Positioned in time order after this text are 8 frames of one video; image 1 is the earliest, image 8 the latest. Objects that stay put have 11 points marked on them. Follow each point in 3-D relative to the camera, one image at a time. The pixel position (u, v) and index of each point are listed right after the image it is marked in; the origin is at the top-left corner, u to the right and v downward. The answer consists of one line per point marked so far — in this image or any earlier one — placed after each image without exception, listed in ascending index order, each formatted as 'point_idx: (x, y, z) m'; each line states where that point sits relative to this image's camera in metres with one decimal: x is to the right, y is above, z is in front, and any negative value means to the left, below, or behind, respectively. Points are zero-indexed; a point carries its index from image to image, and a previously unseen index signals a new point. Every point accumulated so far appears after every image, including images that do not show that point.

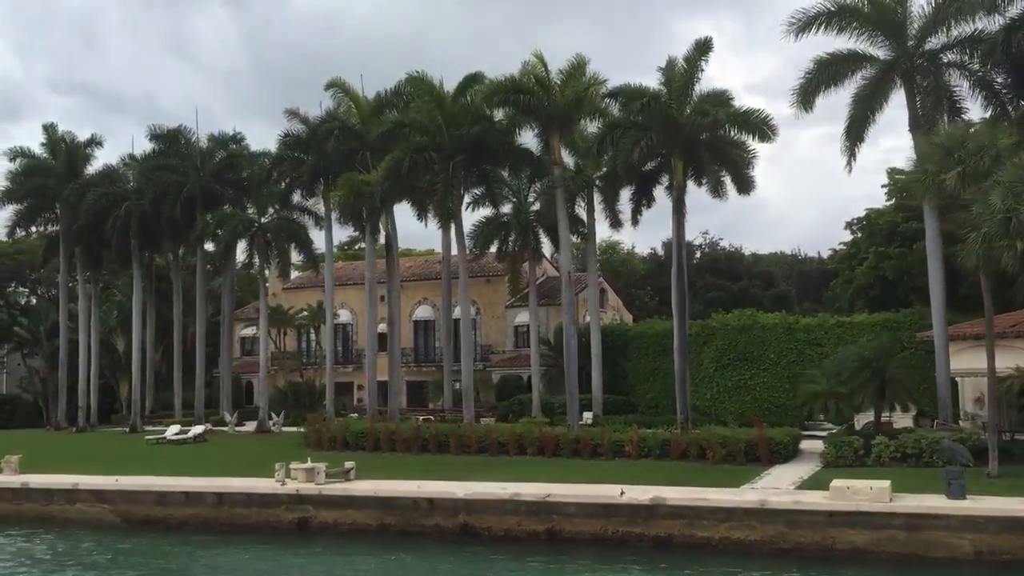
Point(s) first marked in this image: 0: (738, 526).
0: (+4.2, -4.4, +19.0) m
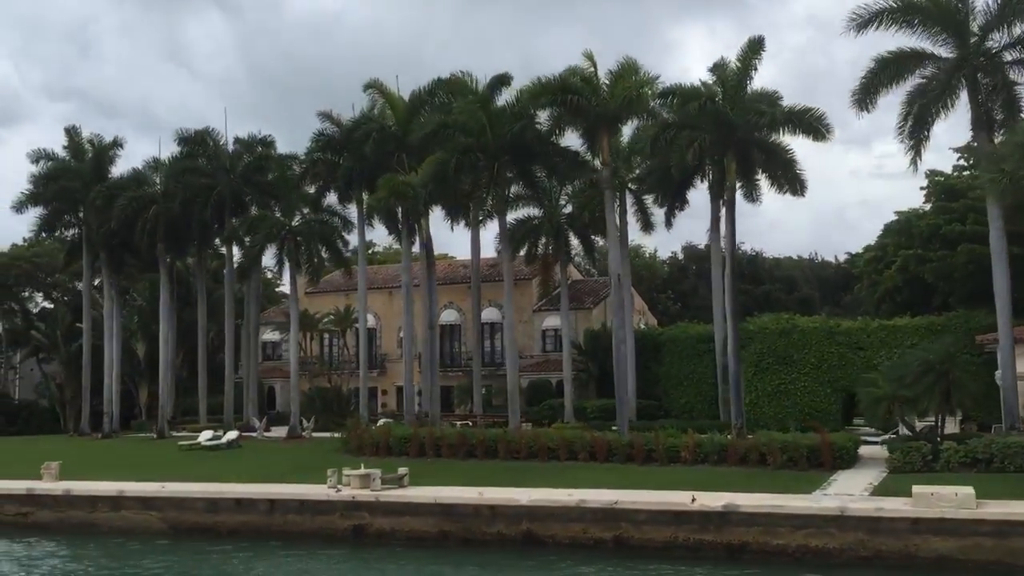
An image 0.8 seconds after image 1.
0: (+5.5, -4.4, +18.5) m
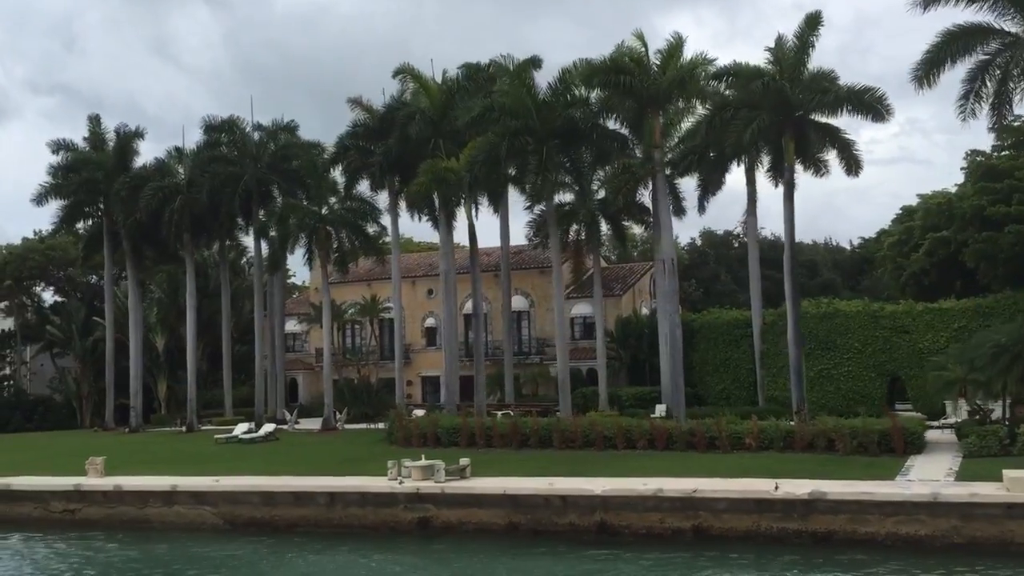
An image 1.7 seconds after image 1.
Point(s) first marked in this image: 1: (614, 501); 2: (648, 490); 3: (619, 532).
0: (+6.9, -4.1, +18.0) m
1: (+2.0, -4.1, +19.9) m
2: (+2.6, -3.9, +19.8) m
3: (+2.1, -4.7, +19.9) m
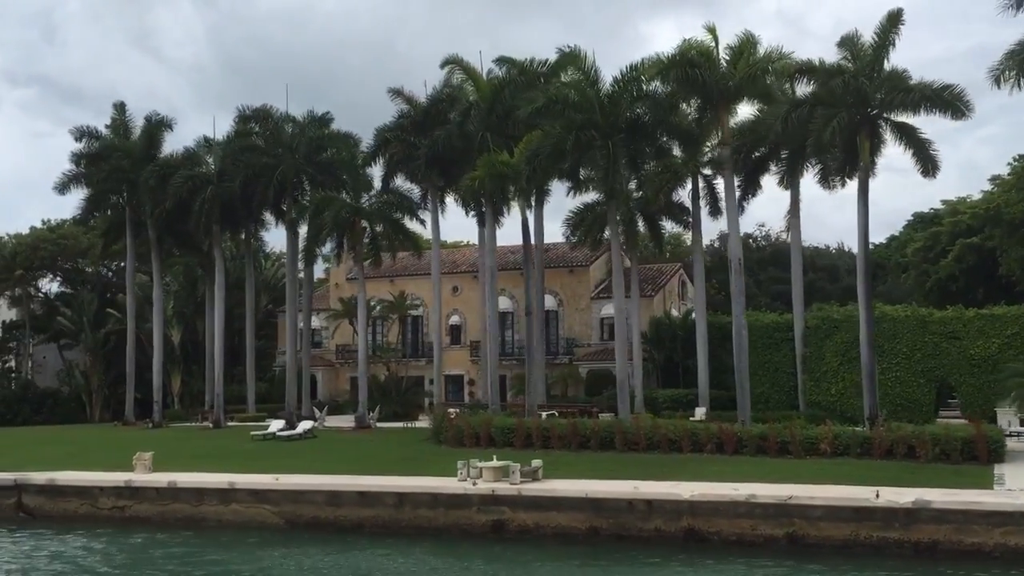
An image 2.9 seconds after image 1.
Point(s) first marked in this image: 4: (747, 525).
0: (+8.6, -4.1, +17.4) m
1: (+3.6, -4.1, +19.3) m
2: (+4.2, -3.9, +19.1) m
3: (+3.7, -4.7, +19.2) m
4: (+4.4, -4.4, +19.0) m
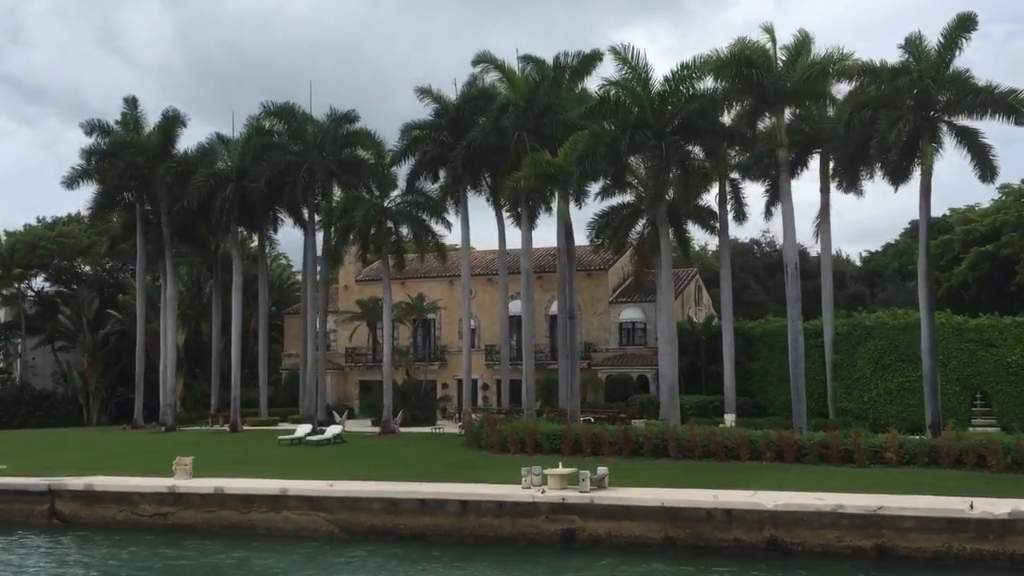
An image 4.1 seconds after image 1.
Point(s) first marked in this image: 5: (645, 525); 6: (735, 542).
0: (+10.0, -4.2, +17.0) m
1: (+5.0, -4.2, +18.7) m
2: (+5.7, -4.0, +18.6) m
3: (+5.1, -4.8, +18.6) m
4: (+5.8, -4.5, +18.4) m
5: (+2.5, -4.5, +19.5) m
6: (+4.1, -4.7, +18.9) m
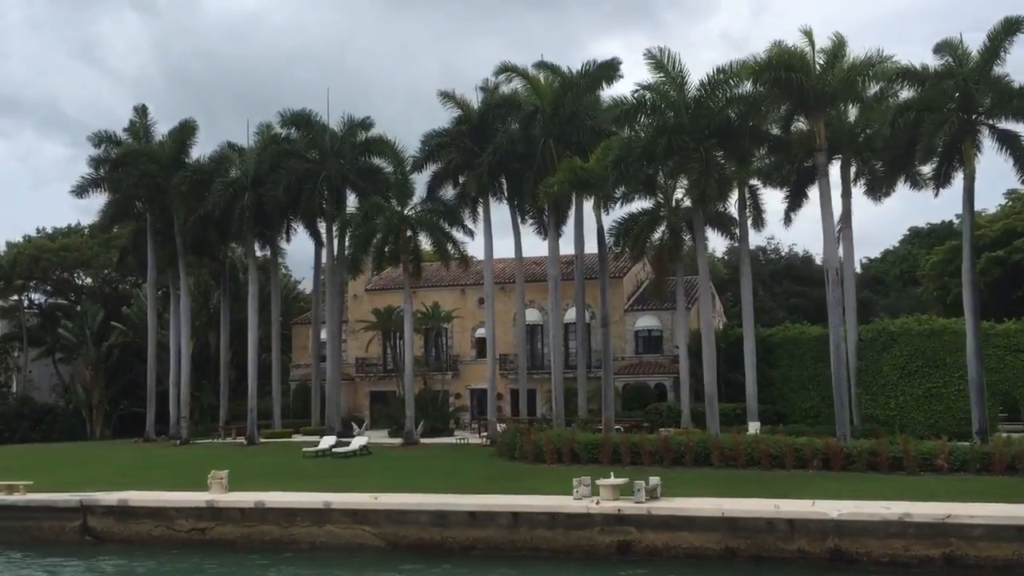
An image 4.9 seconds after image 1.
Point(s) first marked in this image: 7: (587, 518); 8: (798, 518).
0: (+11.1, -4.3, +16.7) m
1: (+6.1, -4.2, +18.3) m
2: (+6.7, -4.0, +18.2) m
3: (+6.1, -4.9, +18.3) m
4: (+6.8, -4.5, +18.1) m
5: (+3.6, -4.6, +19.1) m
6: (+5.2, -4.8, +18.5) m
7: (+1.4, -4.4, +19.8) m
8: (+5.2, -4.2, +18.6) m
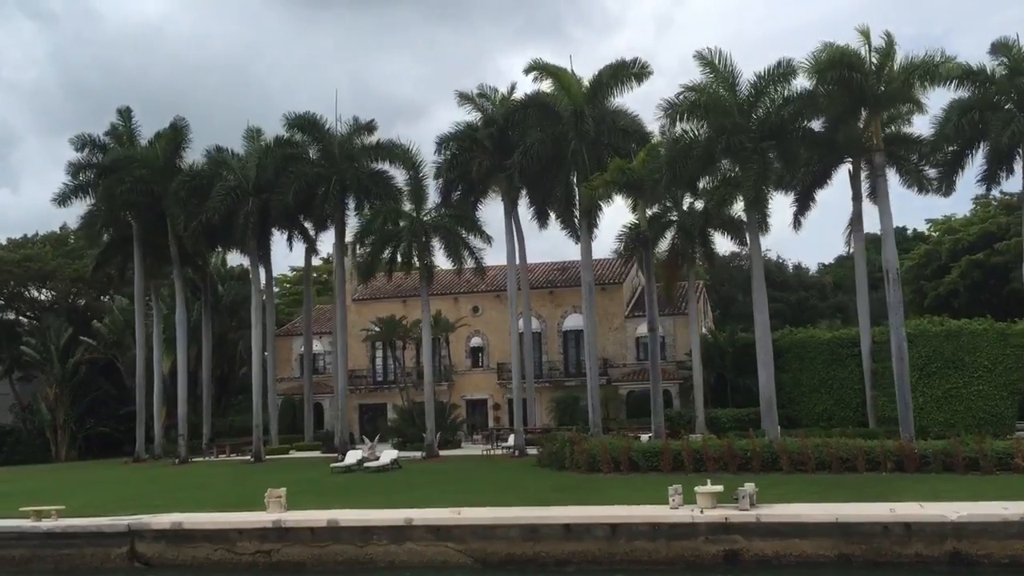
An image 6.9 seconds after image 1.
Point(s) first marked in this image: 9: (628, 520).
0: (+13.2, -4.2, +16.8) m
1: (+8.0, -4.2, +18.0) m
2: (+8.7, -4.0, +18.0) m
3: (+8.1, -4.8, +18.0) m
4: (+8.8, -4.5, +17.8) m
5: (+5.5, -4.6, +18.6) m
6: (+7.2, -4.8, +18.1) m
7: (+3.3, -4.5, +19.1) m
8: (+7.2, -4.1, +18.2) m
9: (+2.2, -4.4, +19.5) m
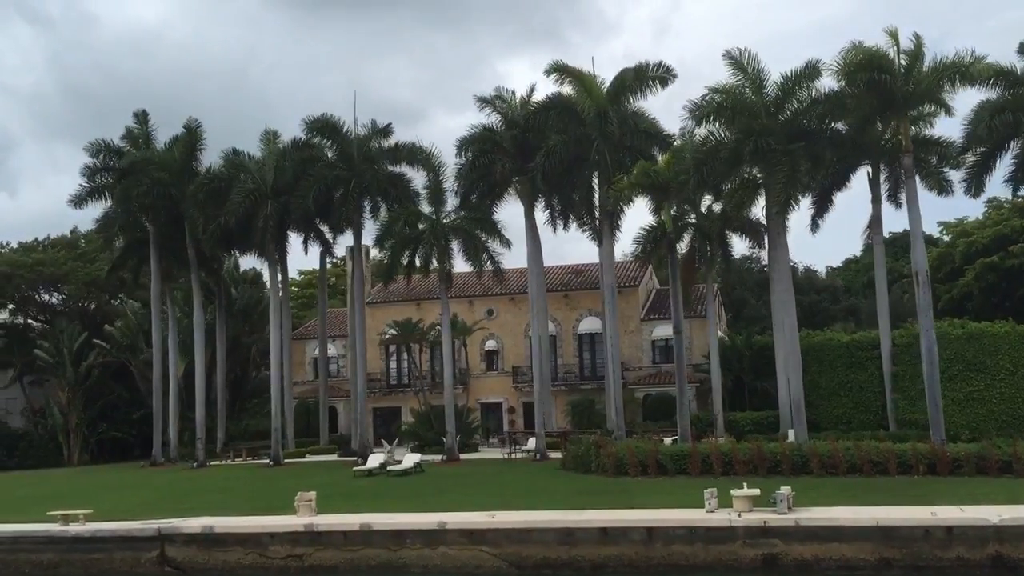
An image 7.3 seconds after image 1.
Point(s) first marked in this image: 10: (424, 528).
0: (+13.9, -4.2, +16.6) m
1: (+8.7, -4.2, +17.9) m
2: (+9.4, -4.0, +17.8) m
3: (+8.8, -4.8, +17.8) m
4: (+9.5, -4.5, +17.7) m
5: (+6.2, -4.7, +18.5) m
6: (+7.8, -4.8, +18.0) m
7: (+4.0, -4.5, +19.0) m
8: (+7.8, -4.2, +18.1) m
9: (+2.9, -4.5, +19.4) m
10: (-1.8, -4.8, +20.3) m
